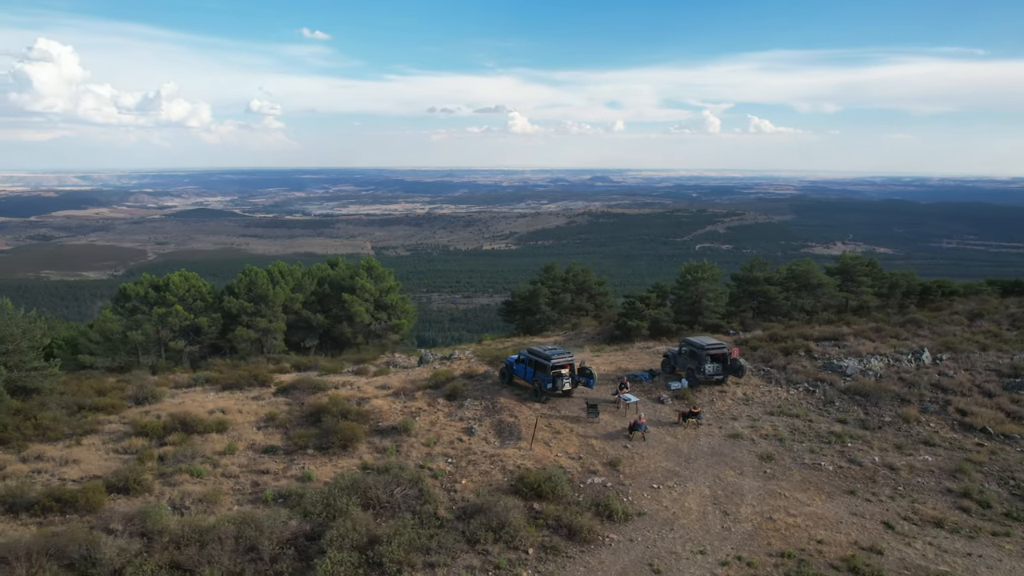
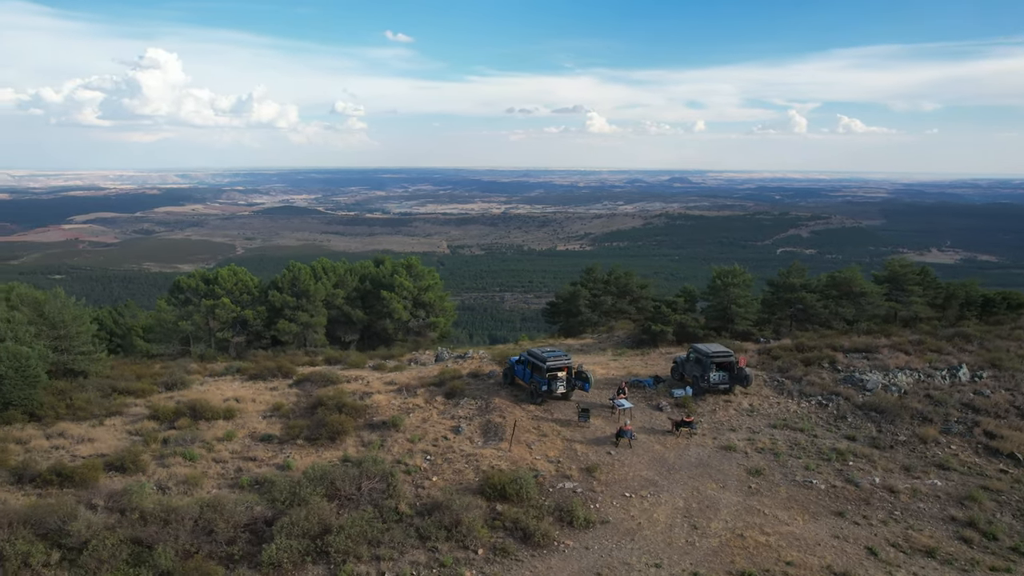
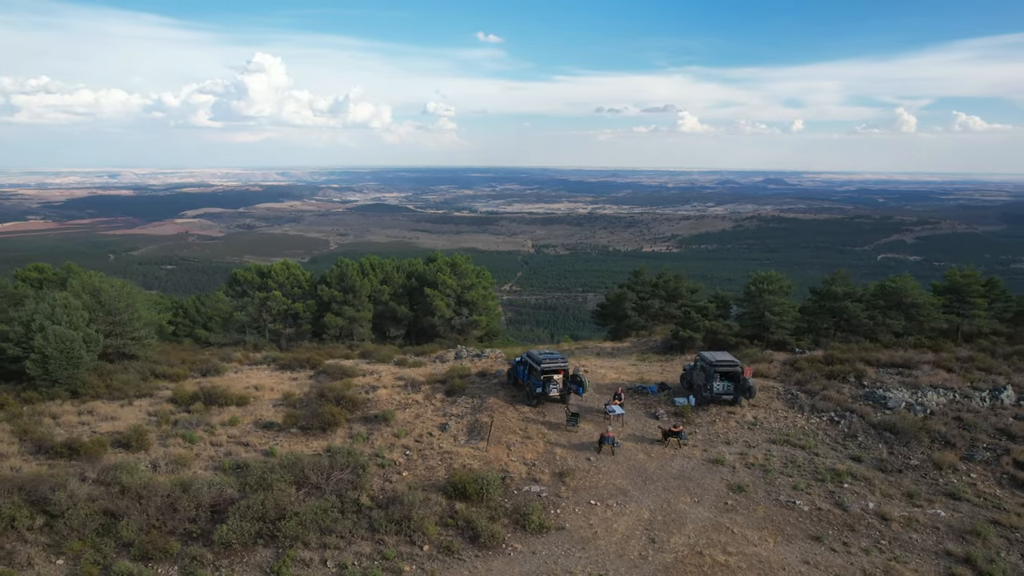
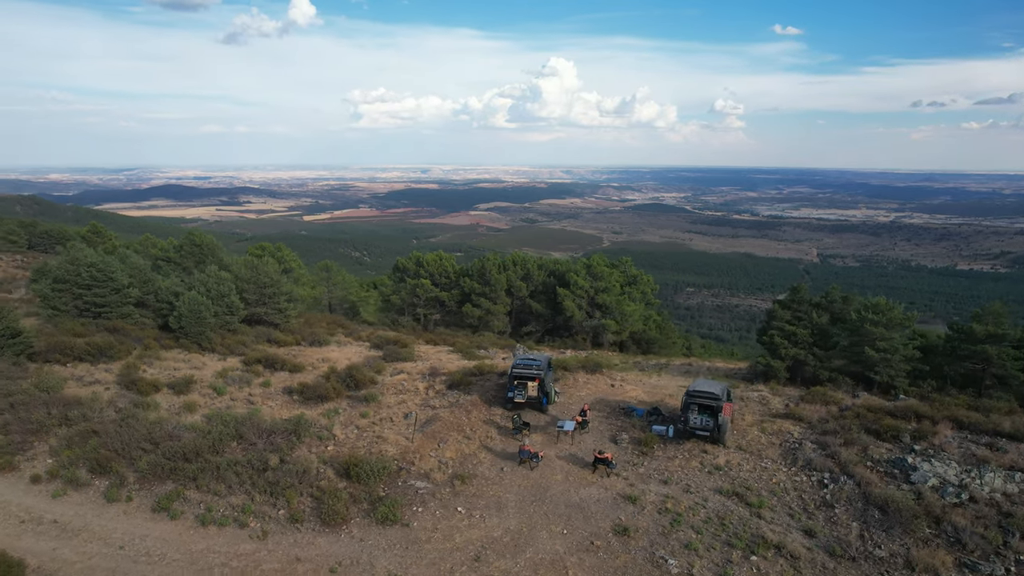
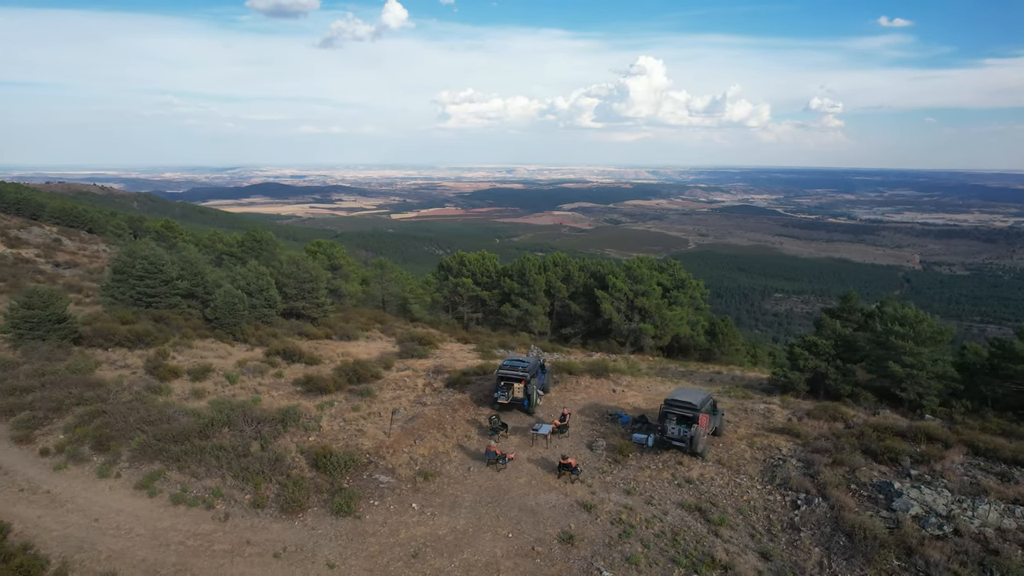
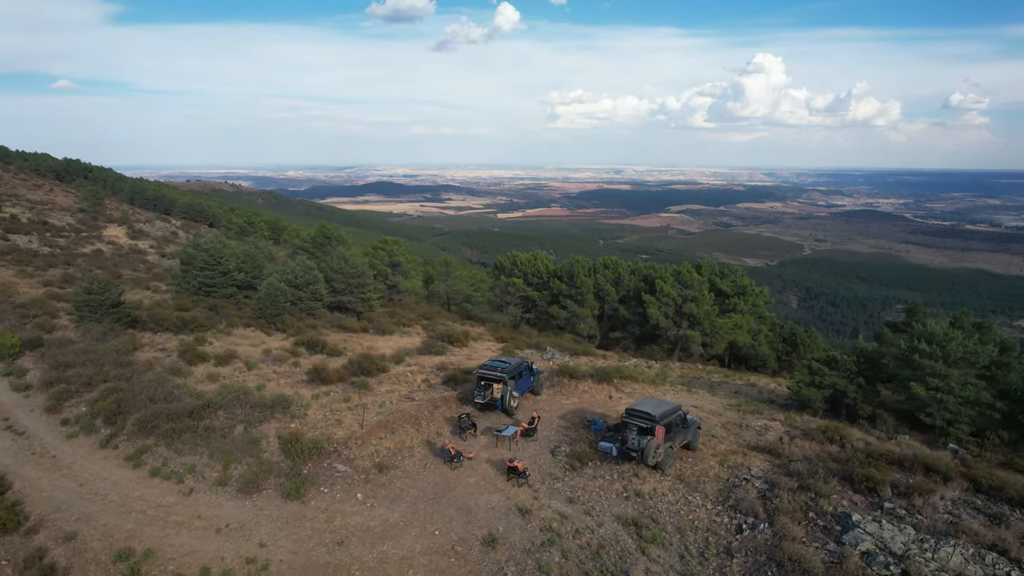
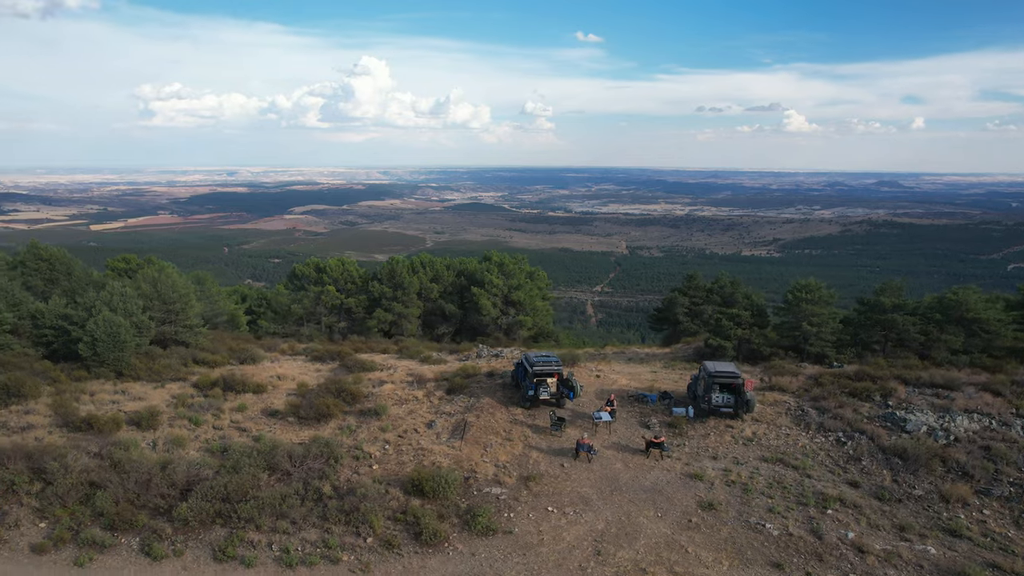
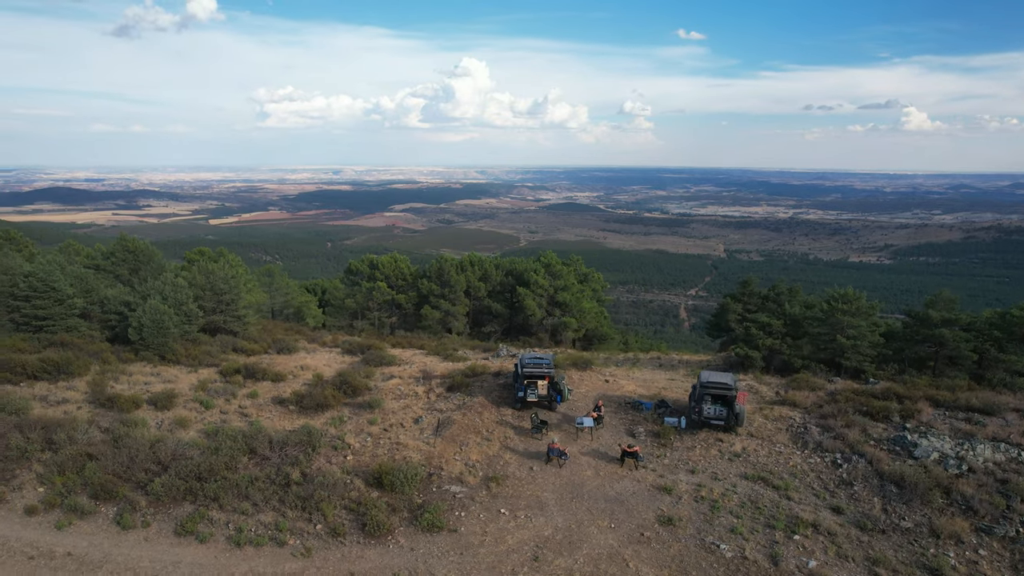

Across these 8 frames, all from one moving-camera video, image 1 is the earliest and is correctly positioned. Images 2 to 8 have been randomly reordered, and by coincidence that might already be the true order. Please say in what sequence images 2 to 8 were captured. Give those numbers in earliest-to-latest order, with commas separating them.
2, 3, 7, 8, 4, 5, 6
